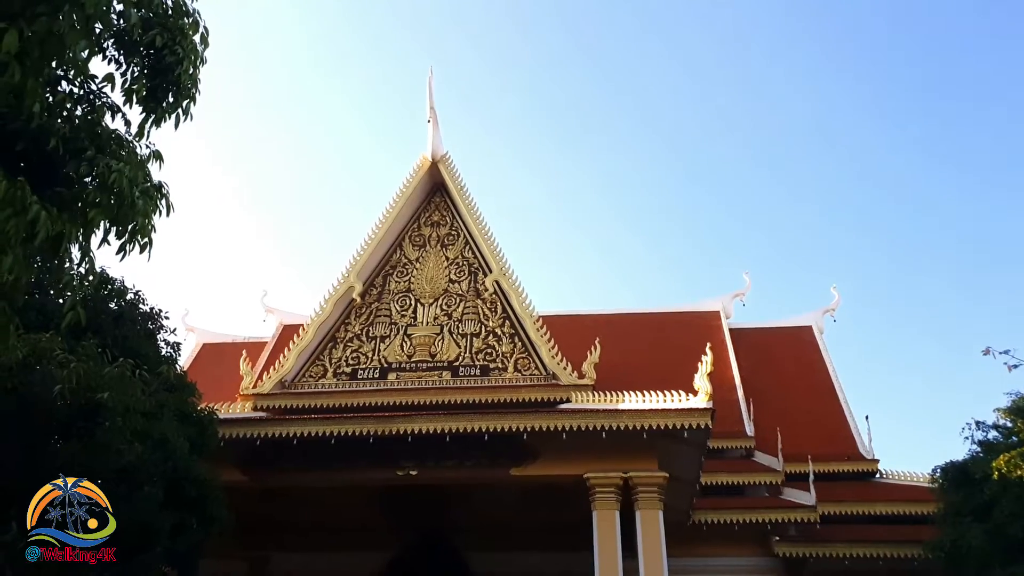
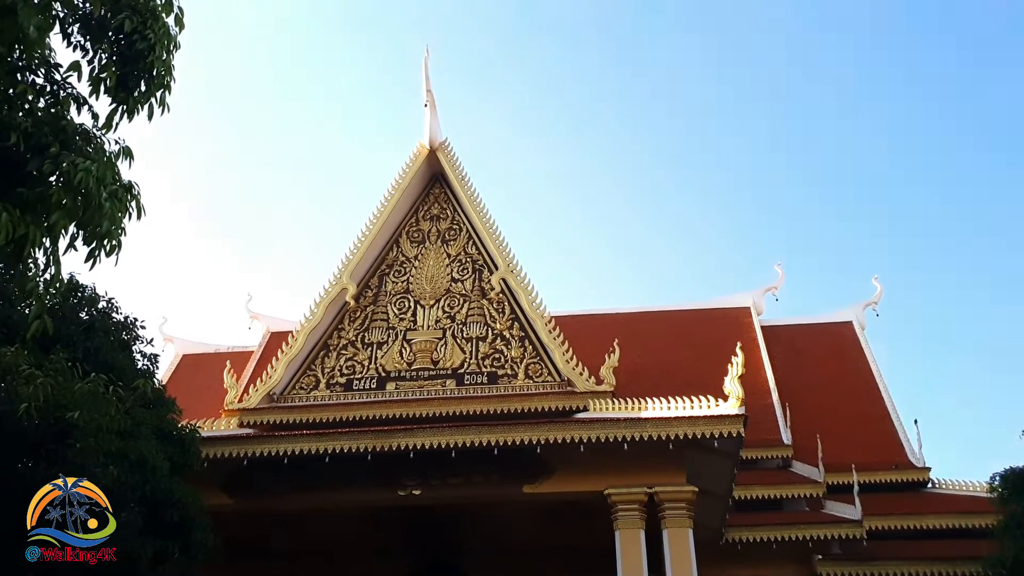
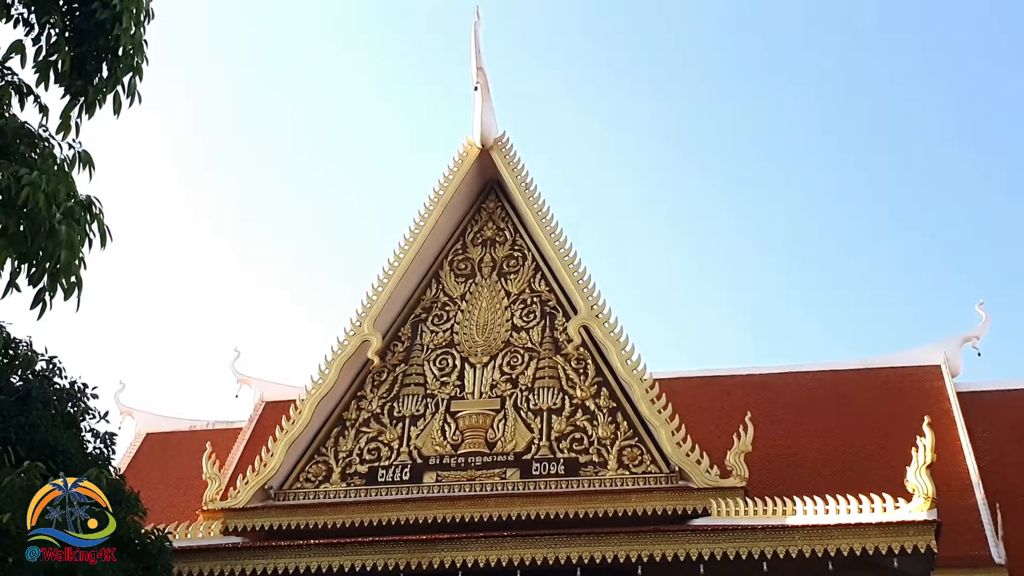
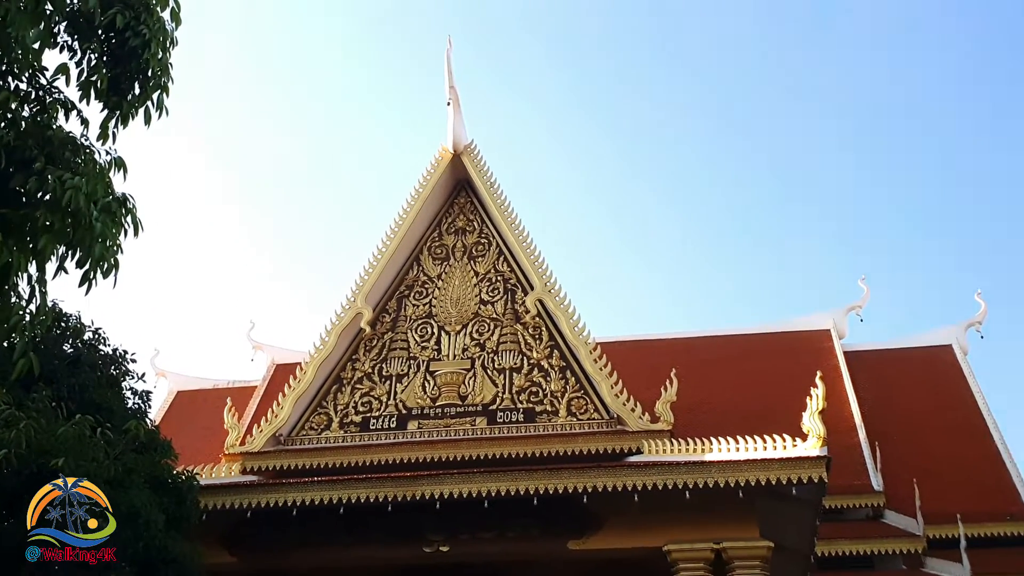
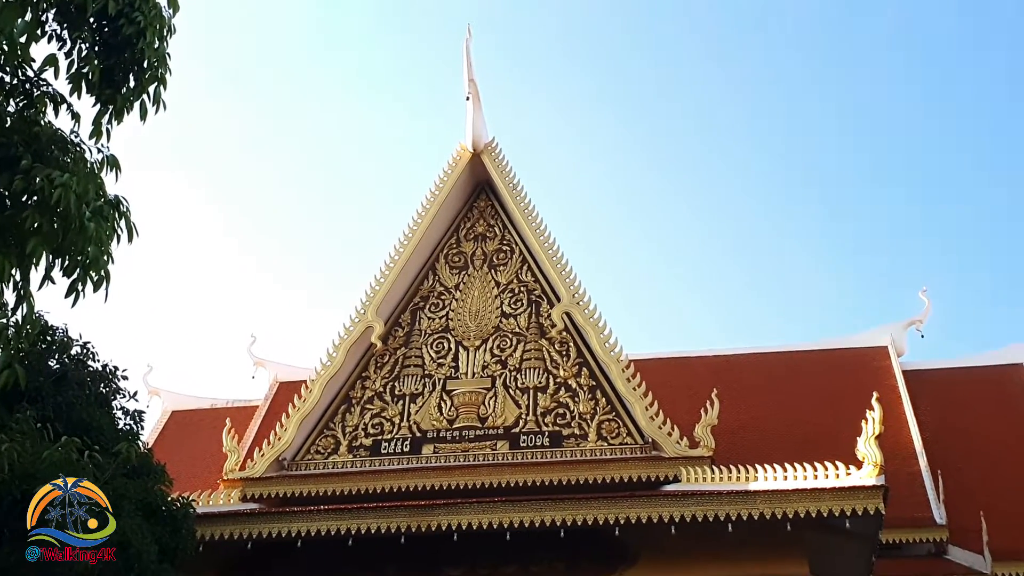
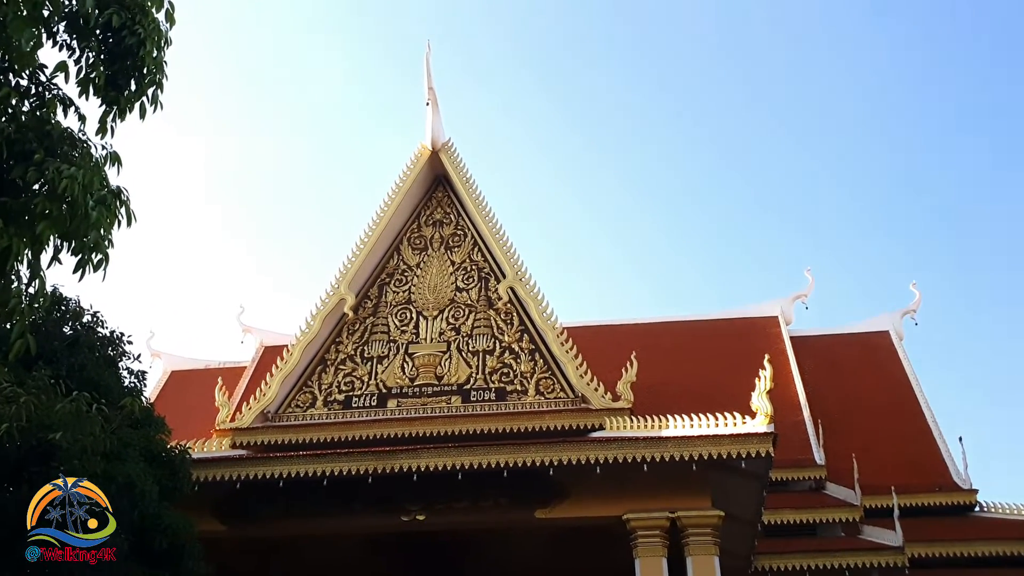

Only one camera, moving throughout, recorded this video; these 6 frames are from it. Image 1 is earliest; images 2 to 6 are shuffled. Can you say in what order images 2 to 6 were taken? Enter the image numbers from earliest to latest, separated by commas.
2, 6, 4, 5, 3
